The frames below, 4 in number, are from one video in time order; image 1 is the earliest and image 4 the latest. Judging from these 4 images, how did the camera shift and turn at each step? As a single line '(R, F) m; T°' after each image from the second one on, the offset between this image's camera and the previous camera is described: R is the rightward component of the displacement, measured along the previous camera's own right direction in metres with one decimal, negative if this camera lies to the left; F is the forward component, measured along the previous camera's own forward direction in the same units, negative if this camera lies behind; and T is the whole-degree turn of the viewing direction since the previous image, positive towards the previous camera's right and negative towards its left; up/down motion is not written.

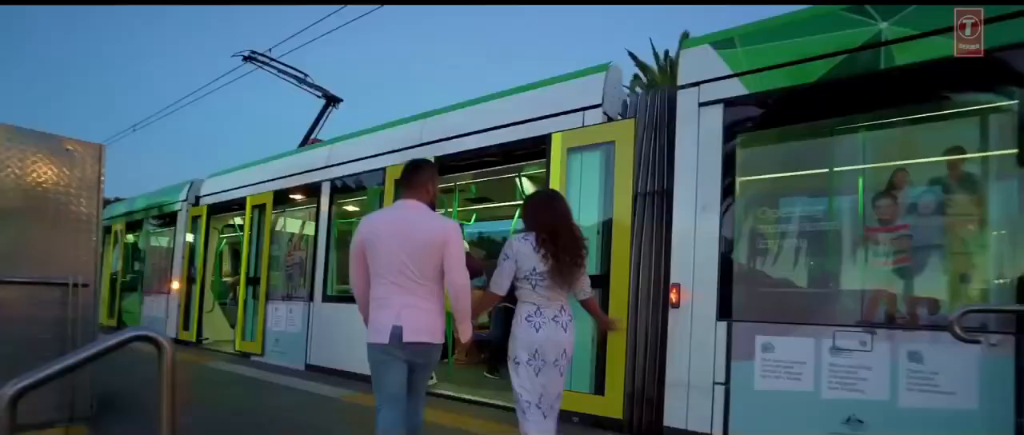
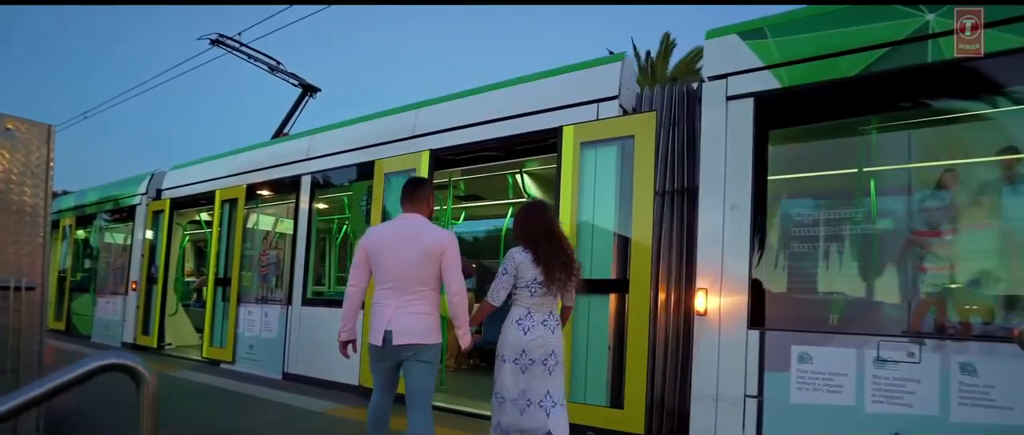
(-0.4, +0.4) m; +4°
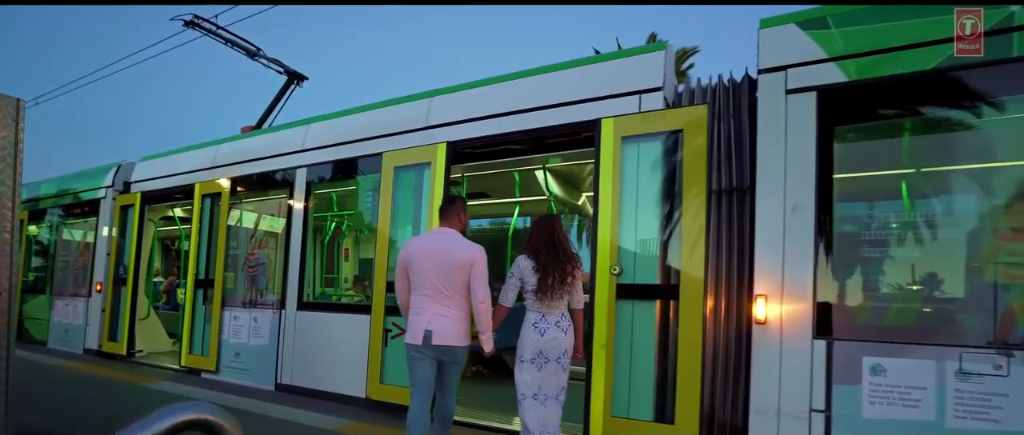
(-0.6, +0.4) m; +4°
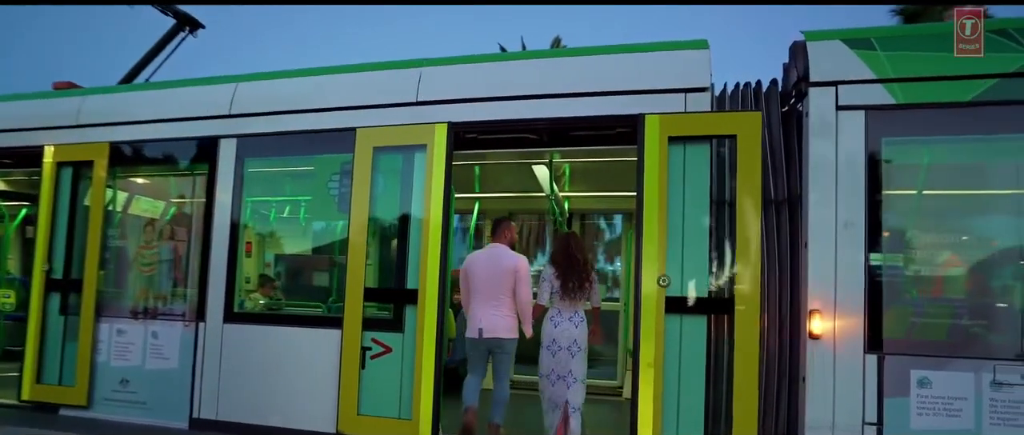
(-1.7, +0.9) m; +21°
